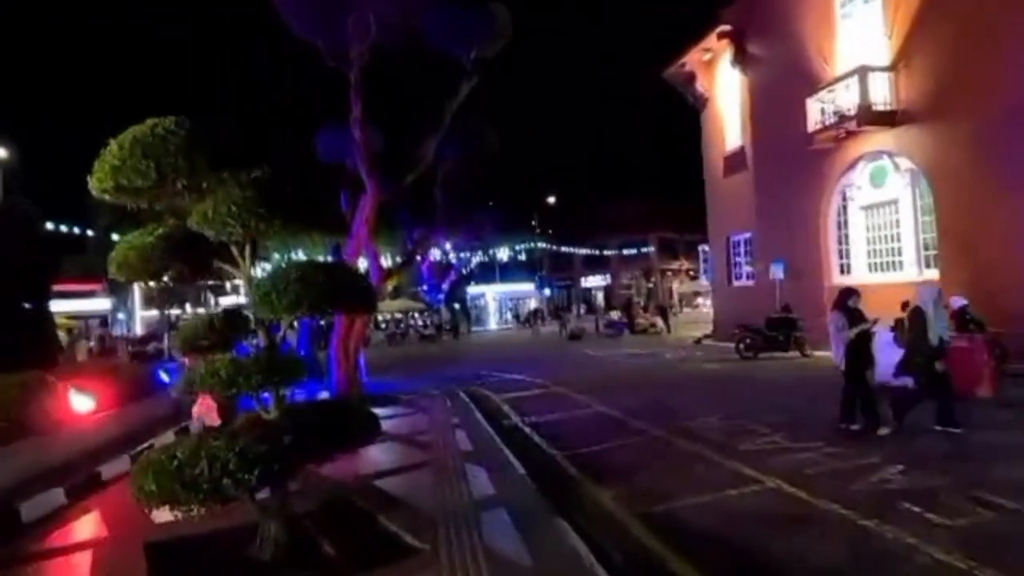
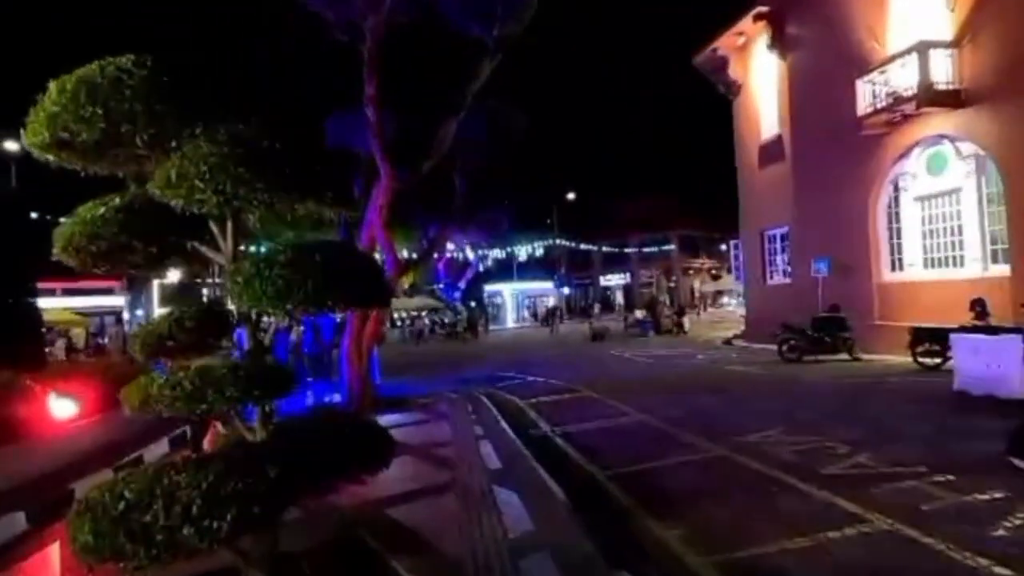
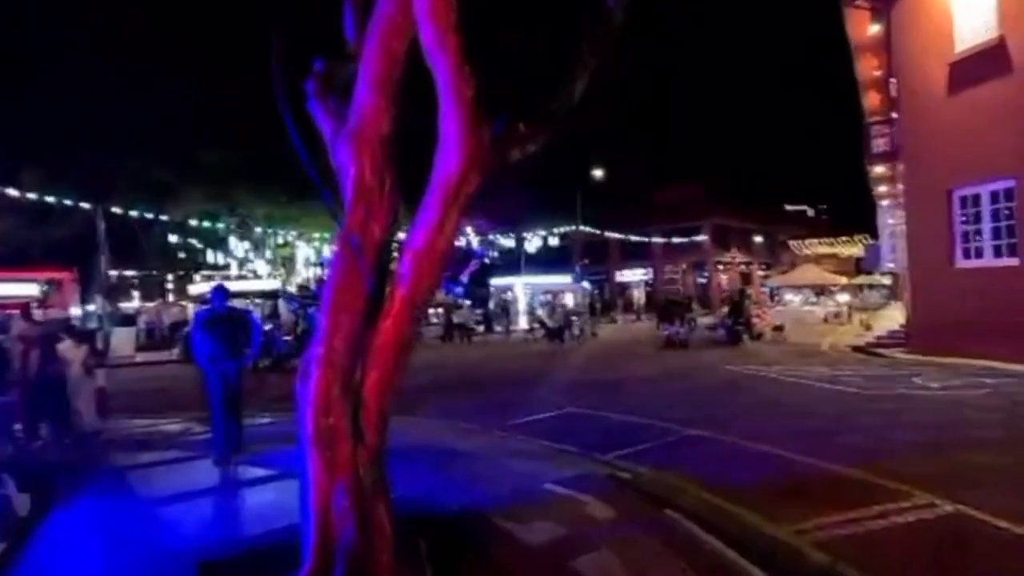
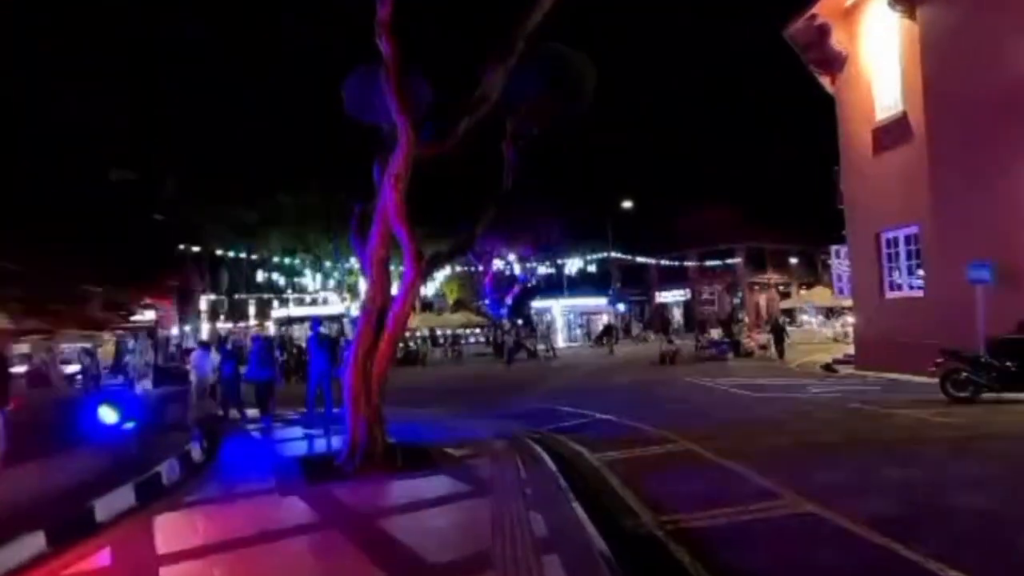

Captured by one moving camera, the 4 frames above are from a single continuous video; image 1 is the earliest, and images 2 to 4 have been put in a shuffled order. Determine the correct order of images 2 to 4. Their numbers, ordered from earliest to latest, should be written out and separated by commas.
2, 4, 3
